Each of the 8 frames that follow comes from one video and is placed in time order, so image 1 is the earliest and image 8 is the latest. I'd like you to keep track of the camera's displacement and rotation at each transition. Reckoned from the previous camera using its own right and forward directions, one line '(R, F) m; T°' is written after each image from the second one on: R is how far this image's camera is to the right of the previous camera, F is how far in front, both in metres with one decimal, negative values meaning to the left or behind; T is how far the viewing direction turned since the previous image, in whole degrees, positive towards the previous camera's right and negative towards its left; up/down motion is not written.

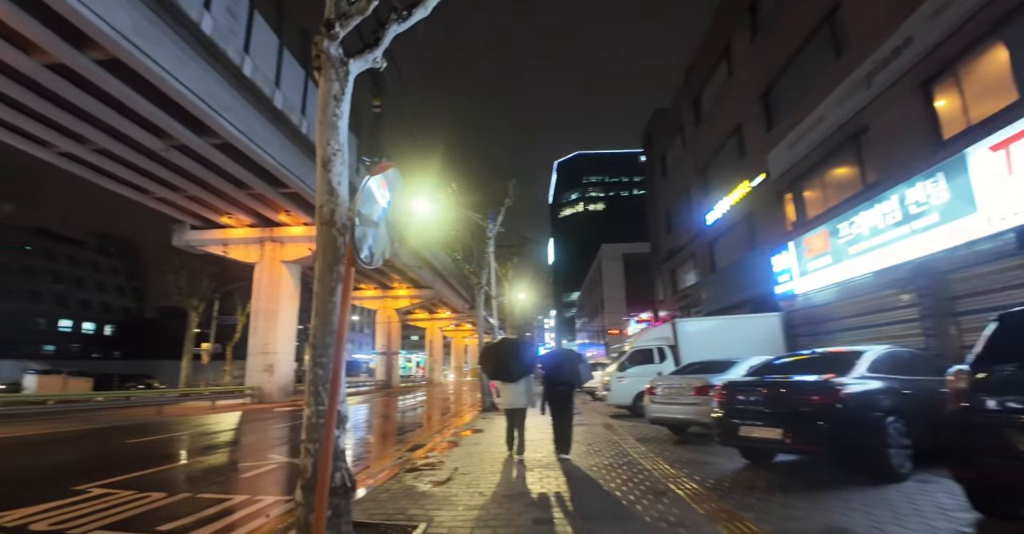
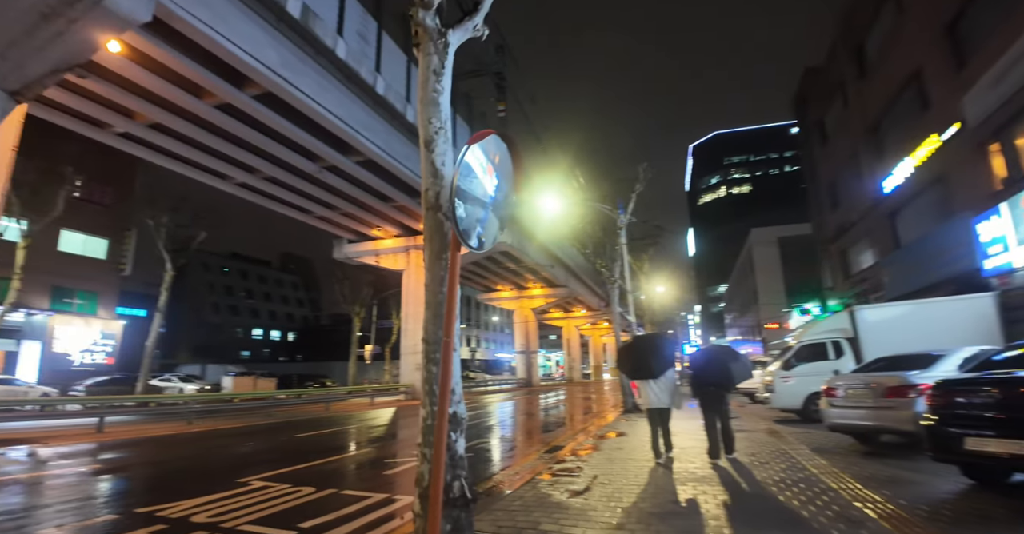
(0.0, +0.7) m; -15°
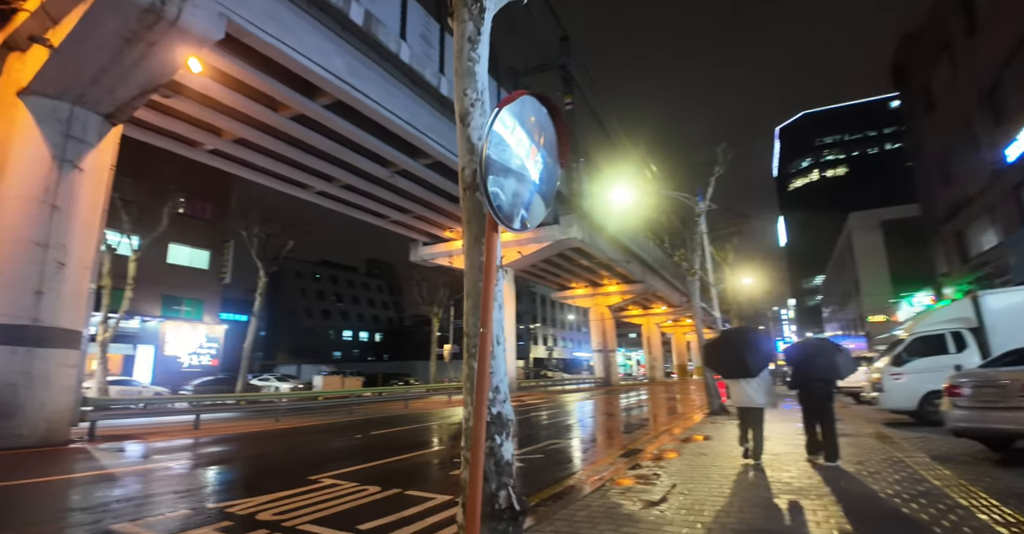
(+0.2, +0.5) m; -8°
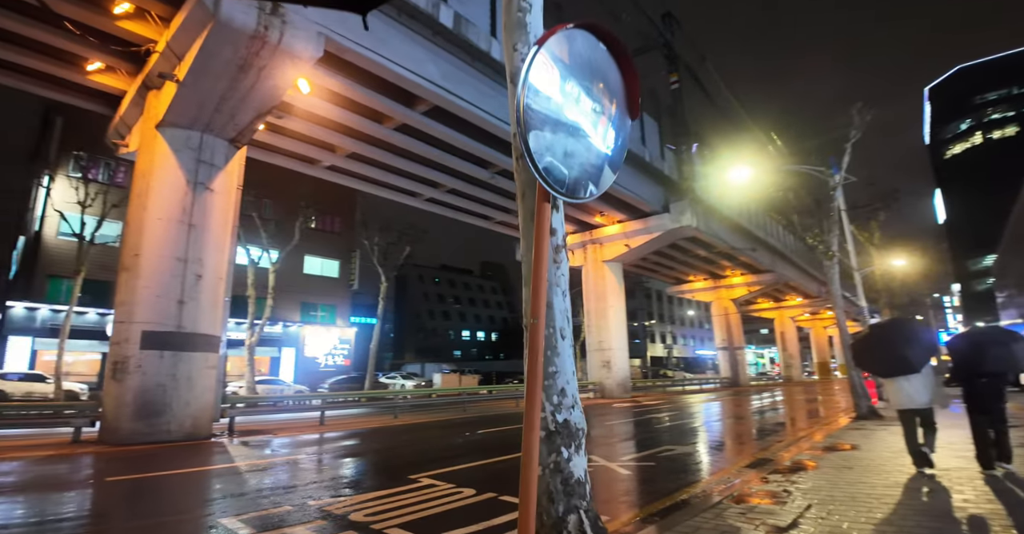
(+0.3, +0.6) m; -13°
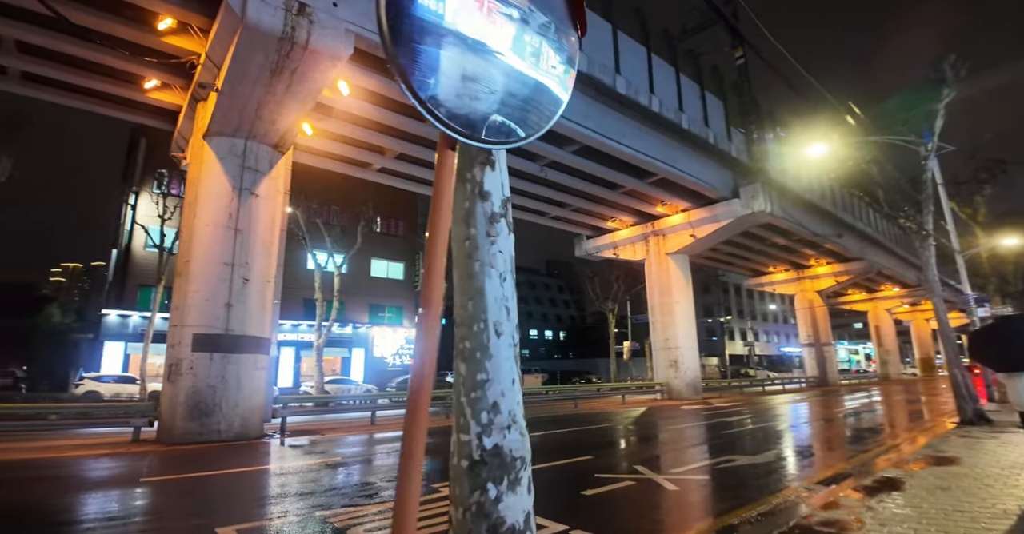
(+0.6, +0.7) m; -8°
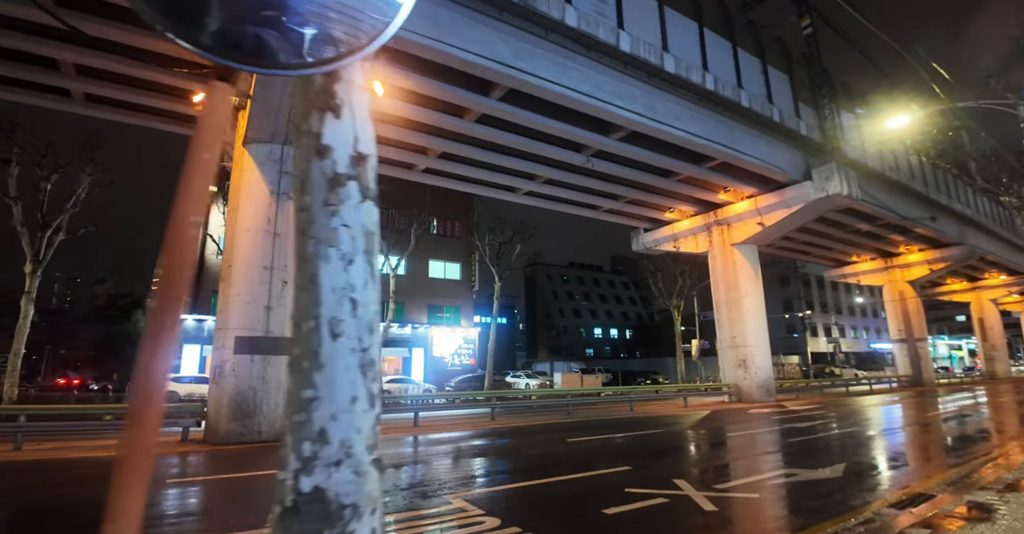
(+0.7, +0.6) m; -8°
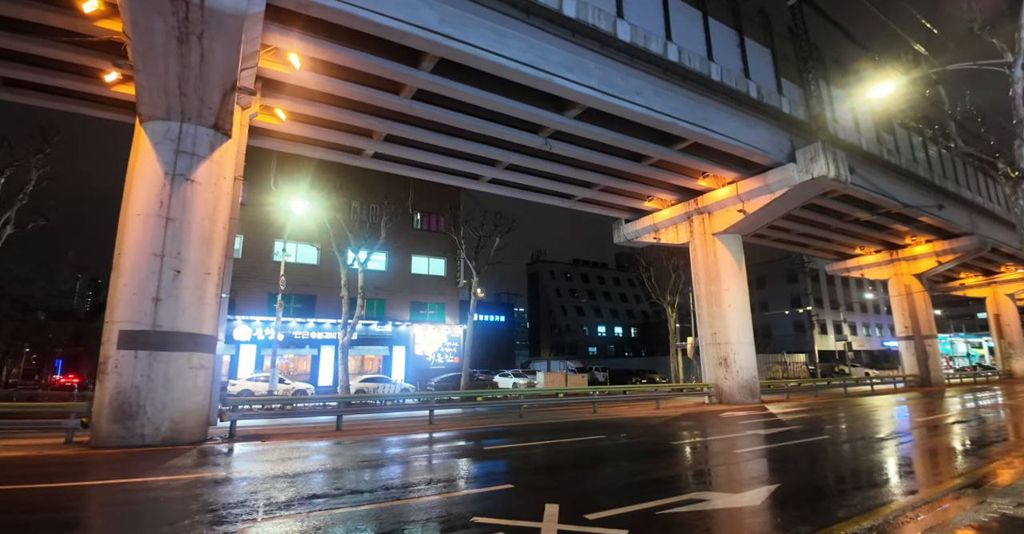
(+2.1, +1.3) m; -2°
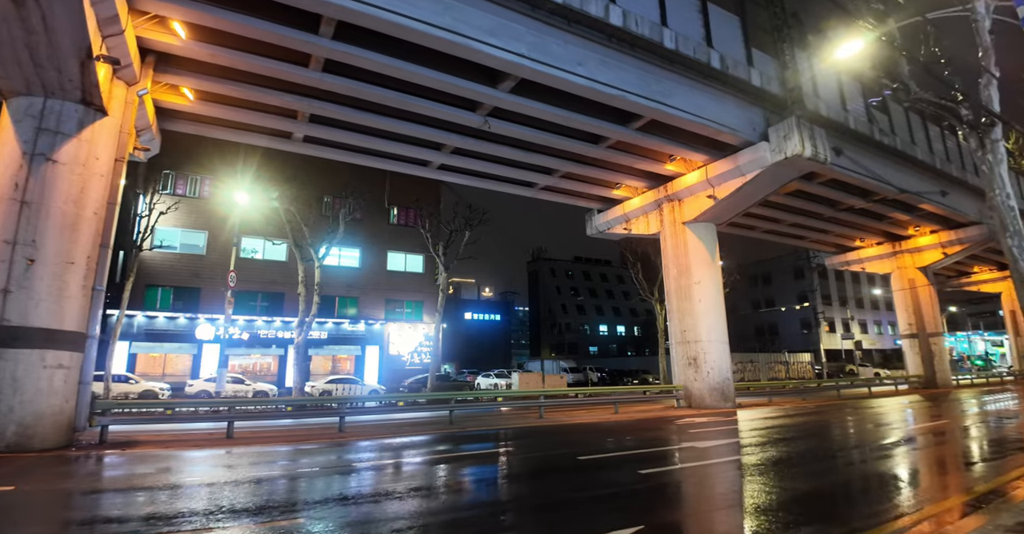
(+2.3, +1.4) m; -2°
